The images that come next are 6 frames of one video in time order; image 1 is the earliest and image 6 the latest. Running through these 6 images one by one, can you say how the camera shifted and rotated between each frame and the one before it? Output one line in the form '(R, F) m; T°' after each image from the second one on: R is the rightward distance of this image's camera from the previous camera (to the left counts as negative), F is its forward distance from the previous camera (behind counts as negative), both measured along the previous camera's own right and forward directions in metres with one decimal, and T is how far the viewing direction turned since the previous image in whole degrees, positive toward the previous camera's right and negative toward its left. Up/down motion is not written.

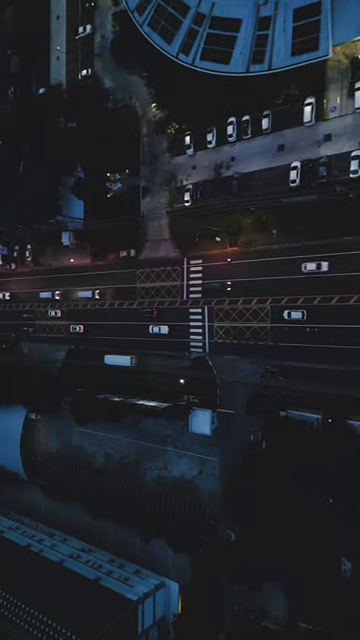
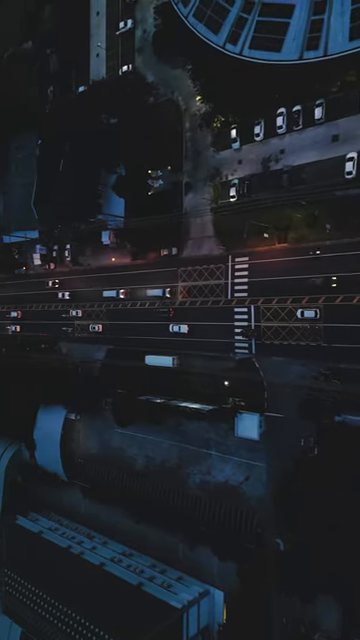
(-1.3, +0.9) m; -3°
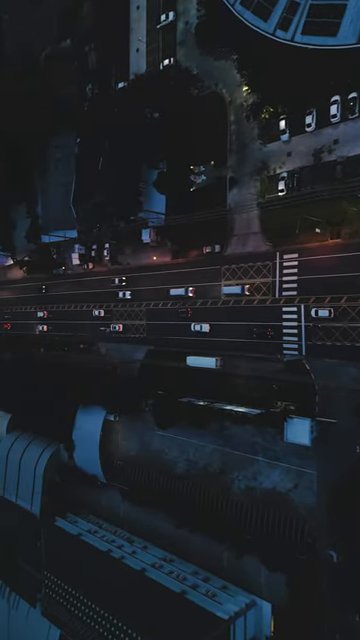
(-1.2, +0.9) m; -3°
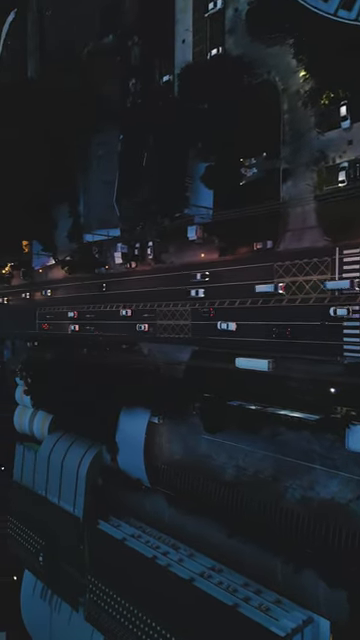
(-1.4, +1.2) m; -4°
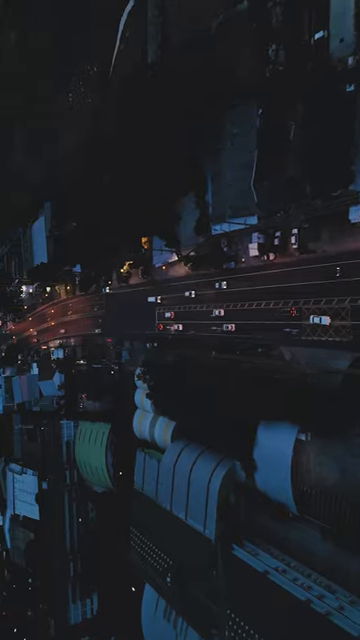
(-4.3, +4.1) m; -12°
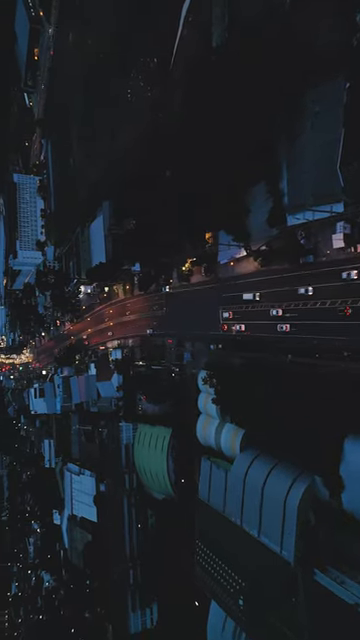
(-1.9, +2.6) m; -6°
